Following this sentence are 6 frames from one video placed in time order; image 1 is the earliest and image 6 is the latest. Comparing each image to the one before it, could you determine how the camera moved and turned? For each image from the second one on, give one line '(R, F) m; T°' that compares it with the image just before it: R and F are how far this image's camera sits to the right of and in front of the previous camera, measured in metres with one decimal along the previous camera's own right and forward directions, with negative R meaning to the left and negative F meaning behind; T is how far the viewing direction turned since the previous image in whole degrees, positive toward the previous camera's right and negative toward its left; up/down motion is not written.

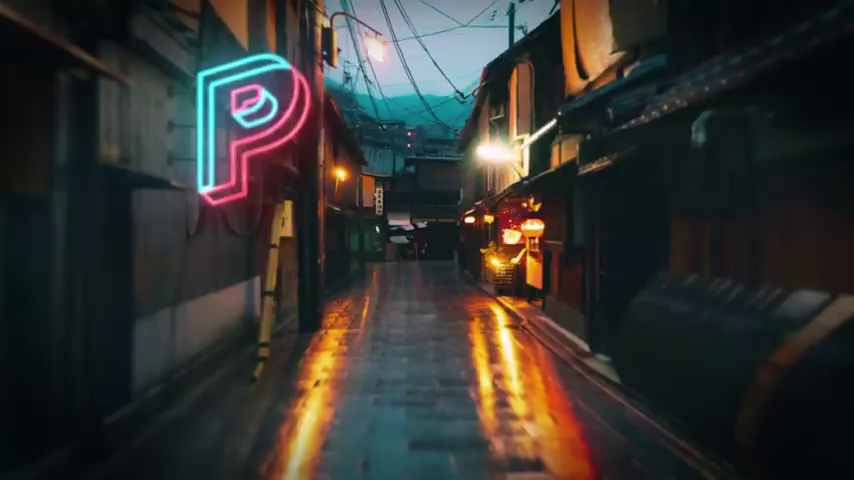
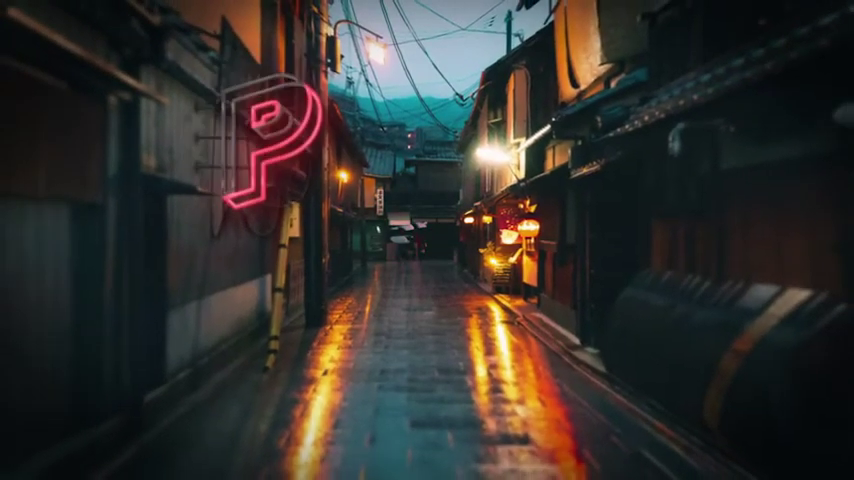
(0.0, -0.9) m; 0°
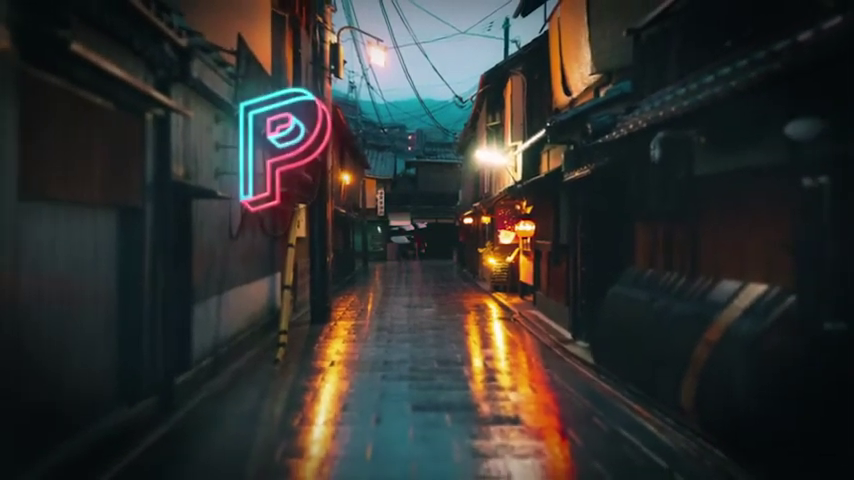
(0.0, -0.9) m; 0°
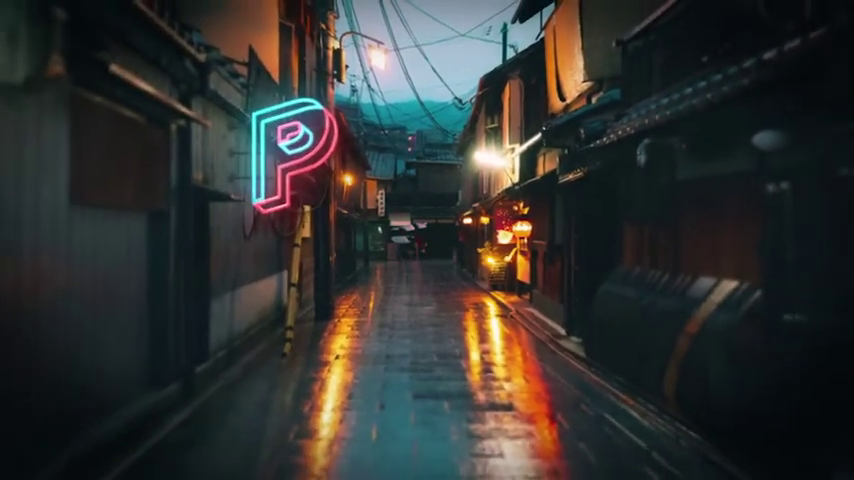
(0.0, -0.7) m; 0°
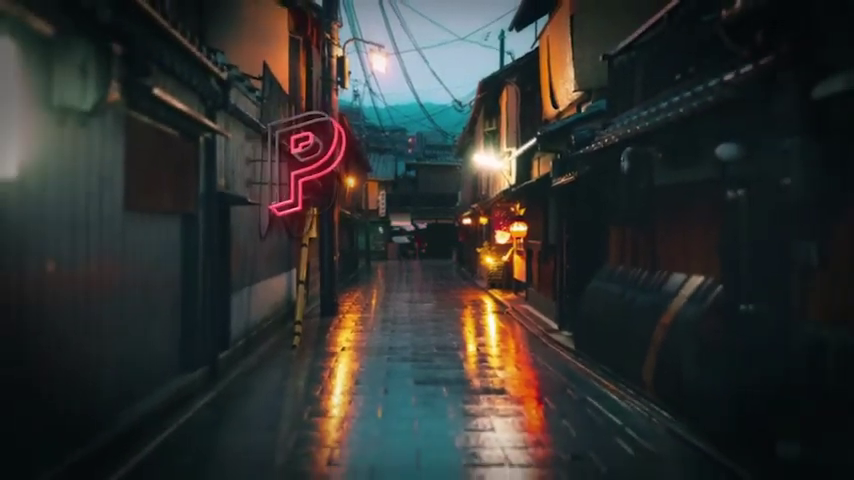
(0.0, -1.0) m; 0°
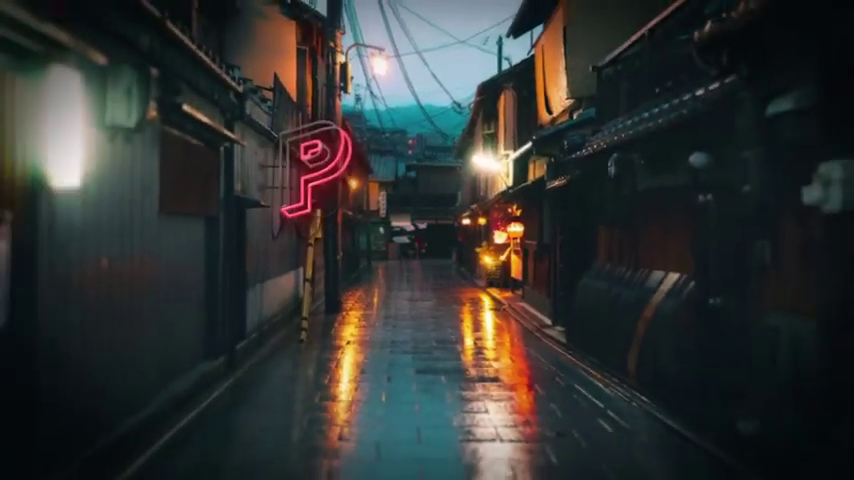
(0.0, -0.9) m; 0°
